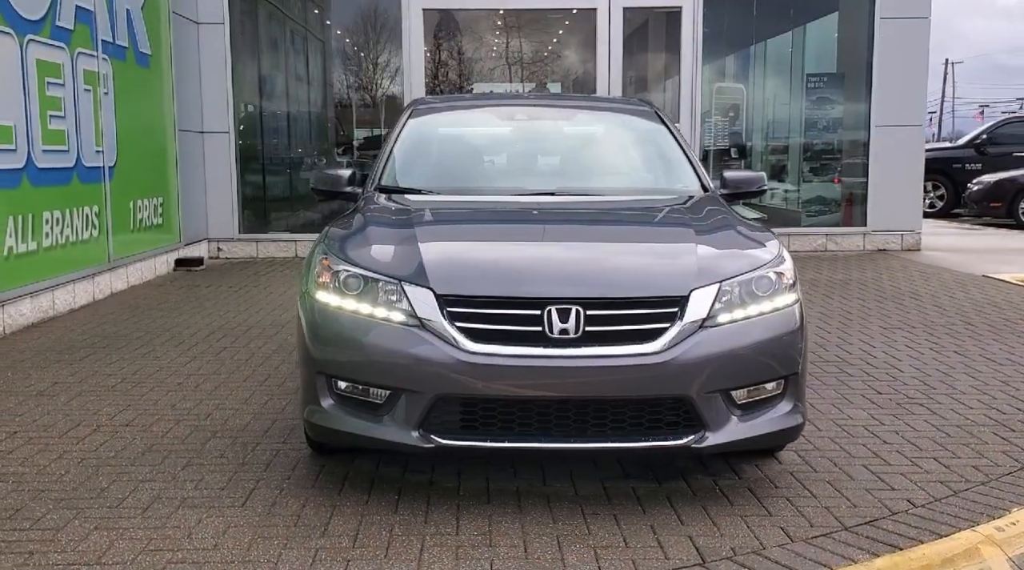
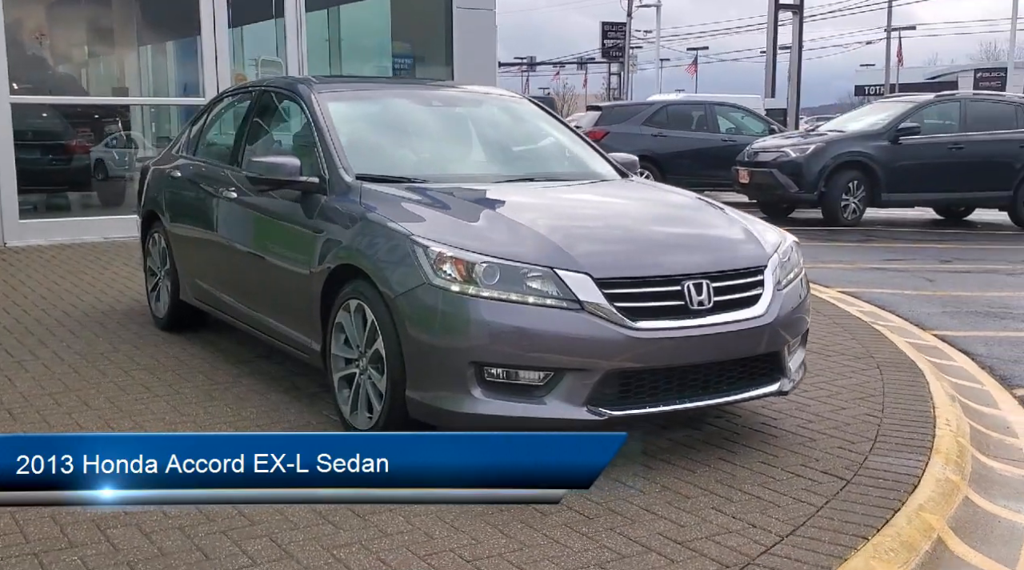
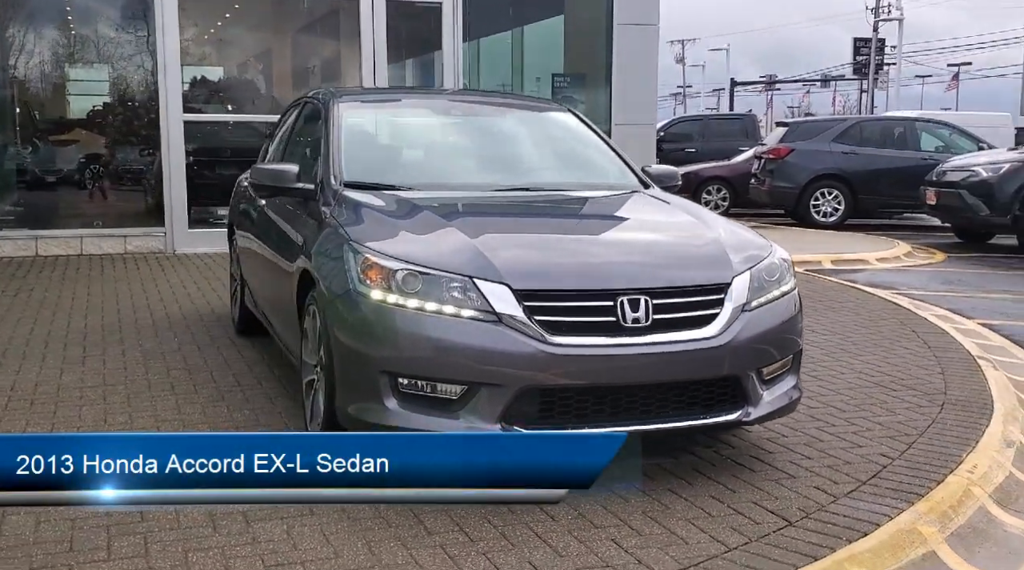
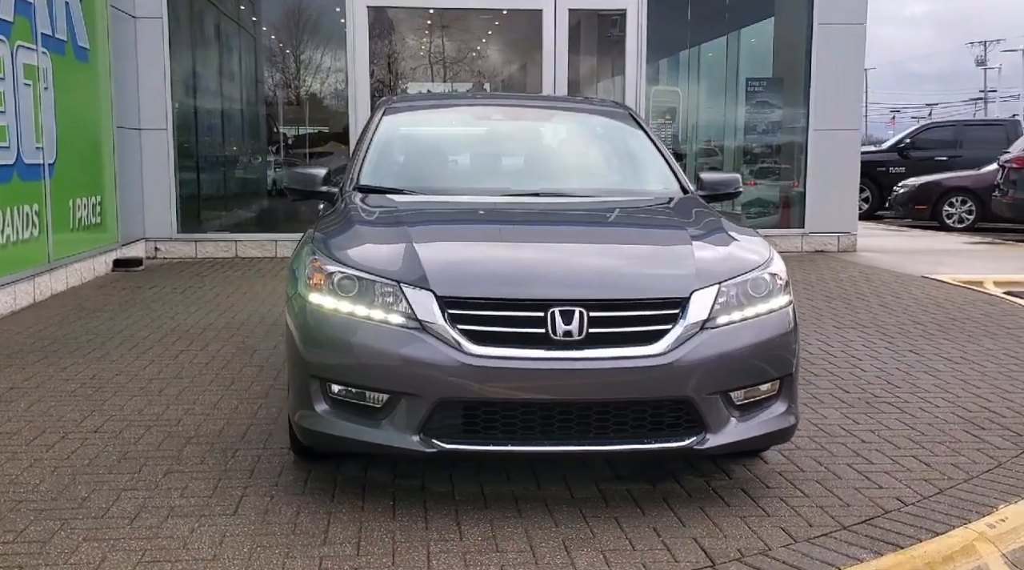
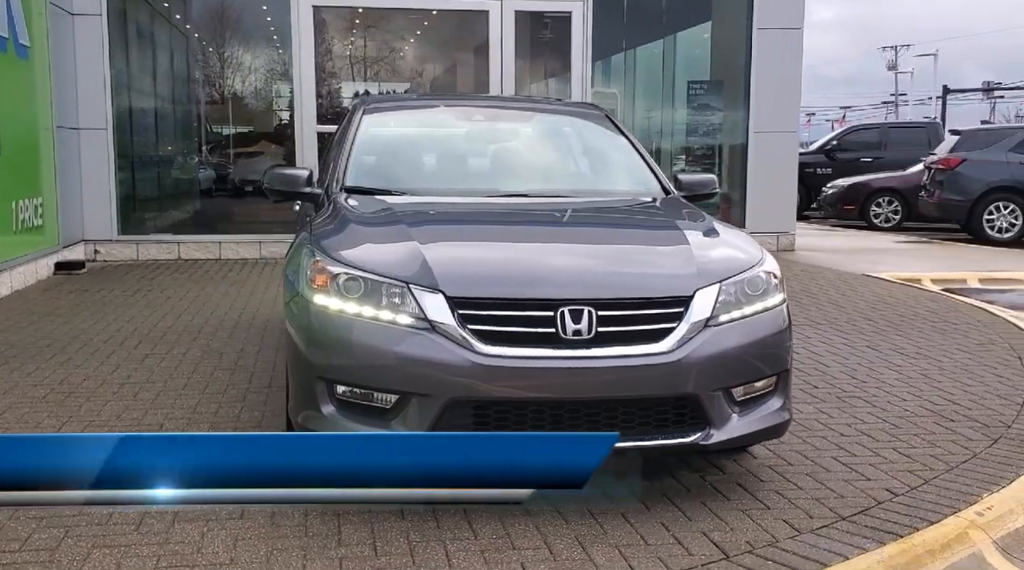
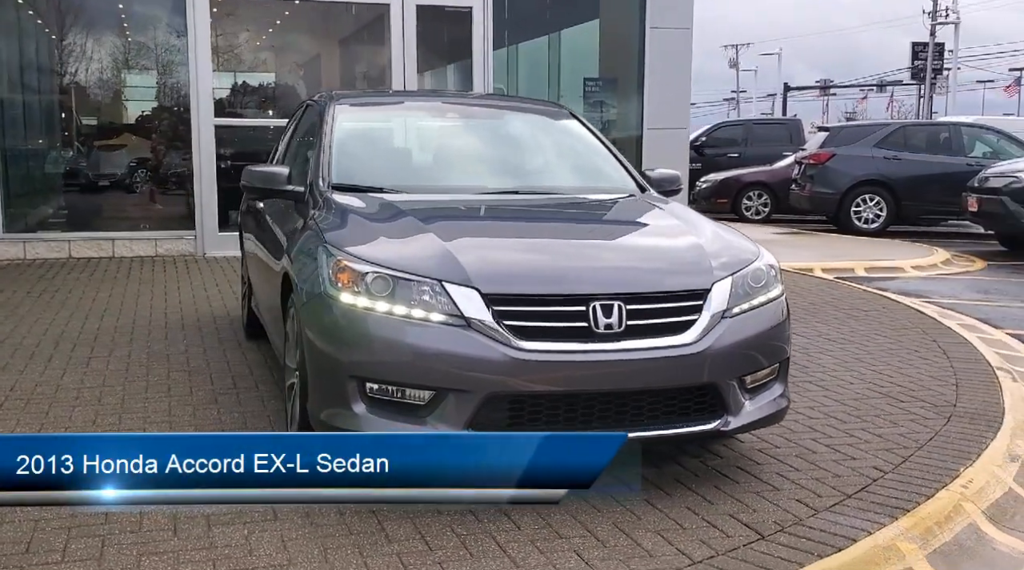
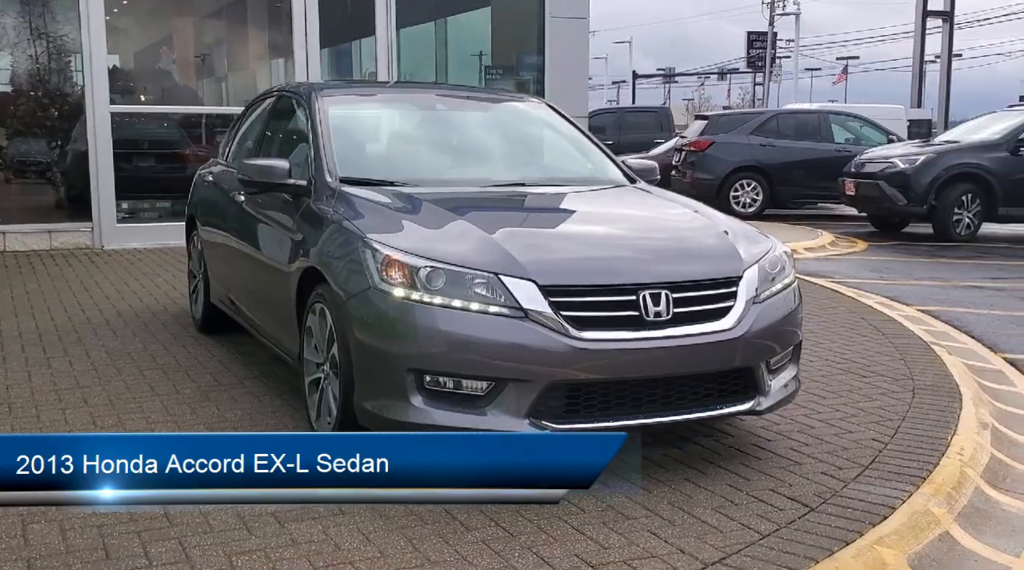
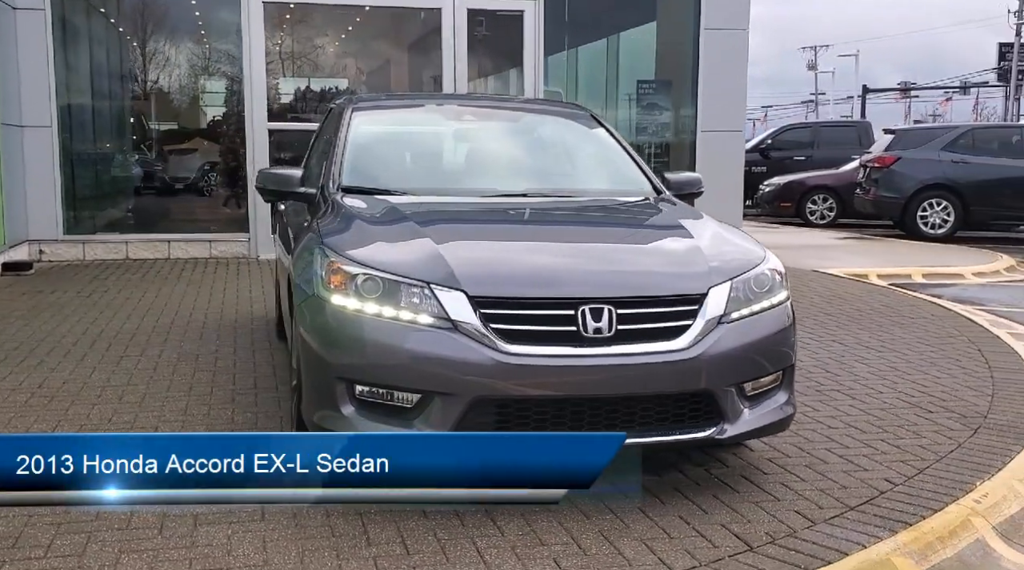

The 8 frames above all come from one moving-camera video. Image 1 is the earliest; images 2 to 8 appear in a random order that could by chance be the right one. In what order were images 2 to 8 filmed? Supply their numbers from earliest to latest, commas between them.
4, 5, 8, 6, 3, 7, 2
